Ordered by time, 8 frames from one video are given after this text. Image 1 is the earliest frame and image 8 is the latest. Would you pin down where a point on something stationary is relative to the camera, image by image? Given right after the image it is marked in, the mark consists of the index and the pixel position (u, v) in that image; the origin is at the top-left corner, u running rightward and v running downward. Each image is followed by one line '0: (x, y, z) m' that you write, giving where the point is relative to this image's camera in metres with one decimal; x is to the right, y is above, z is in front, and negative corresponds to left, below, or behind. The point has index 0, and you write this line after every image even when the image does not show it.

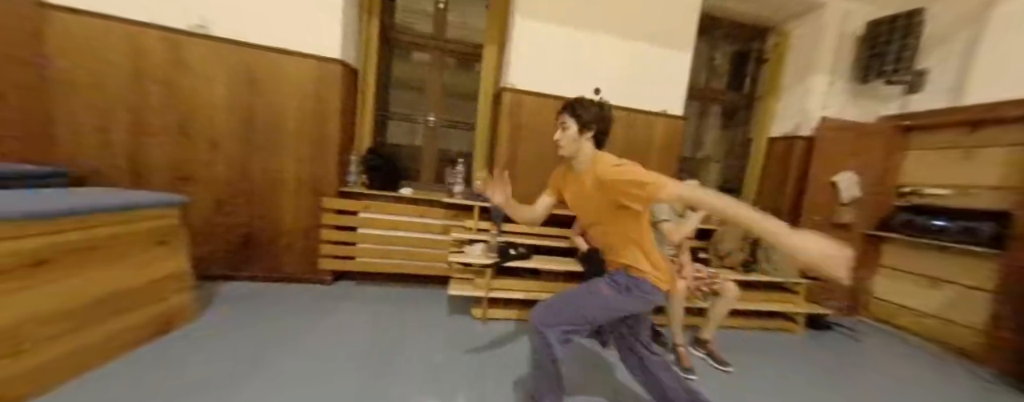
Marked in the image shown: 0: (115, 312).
0: (-1.1, -0.3, +0.8) m
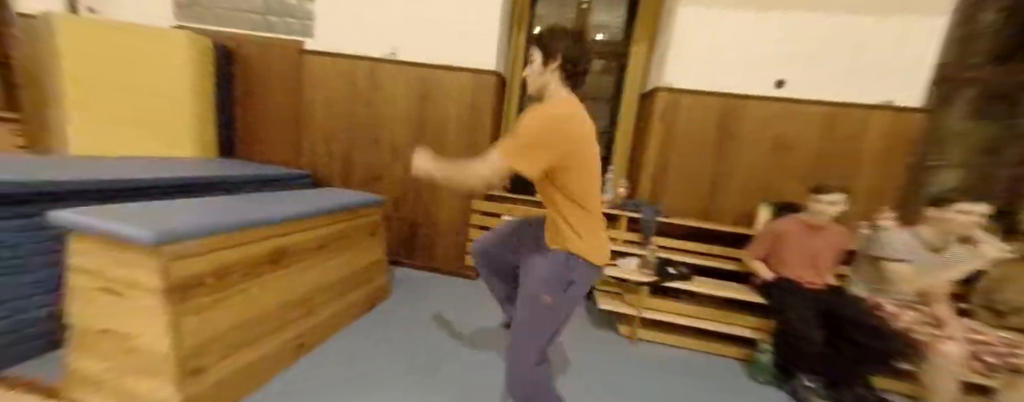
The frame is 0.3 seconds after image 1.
0: (-0.6, -0.3, +1.1) m
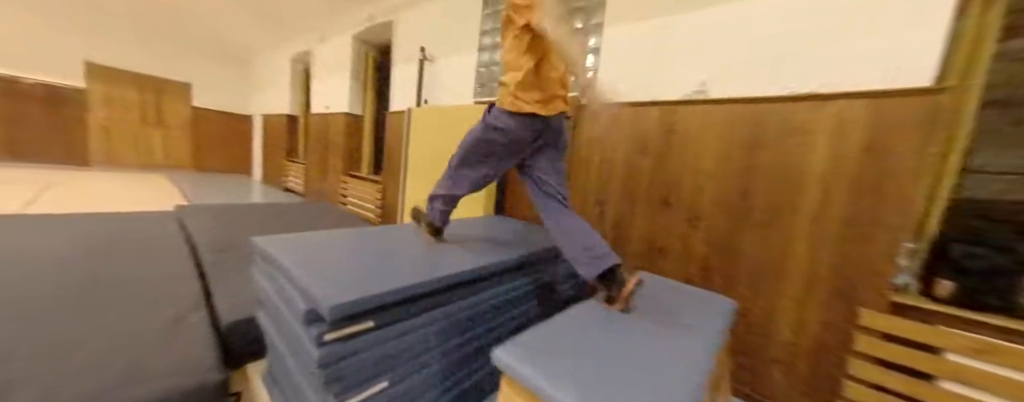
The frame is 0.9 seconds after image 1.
0: (+0.5, -0.6, +0.7) m
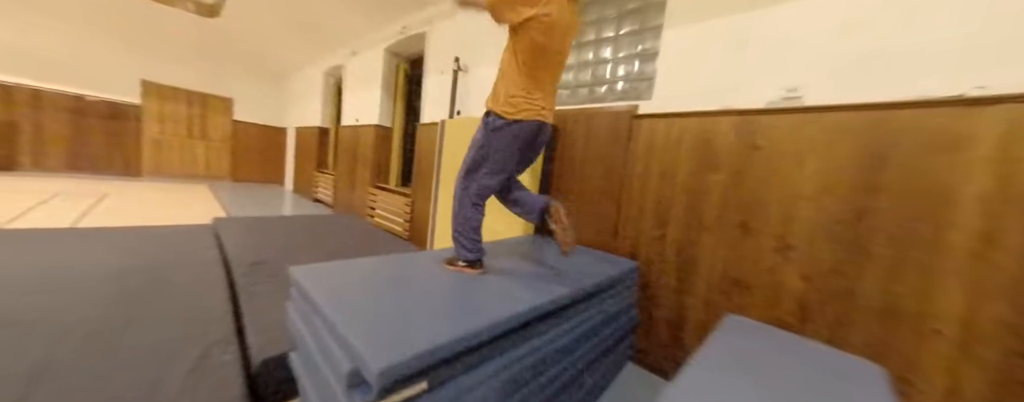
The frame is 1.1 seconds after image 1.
0: (+0.7, -0.7, +0.4) m
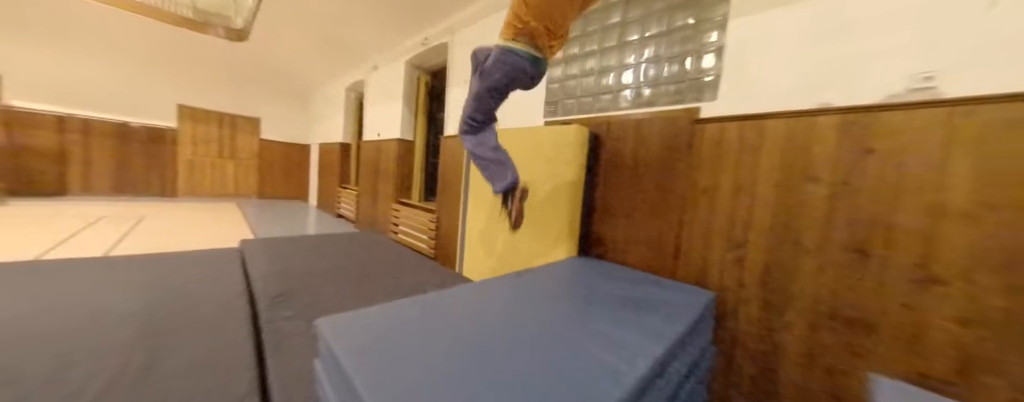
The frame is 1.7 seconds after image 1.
0: (+0.9, -0.8, +0.2) m
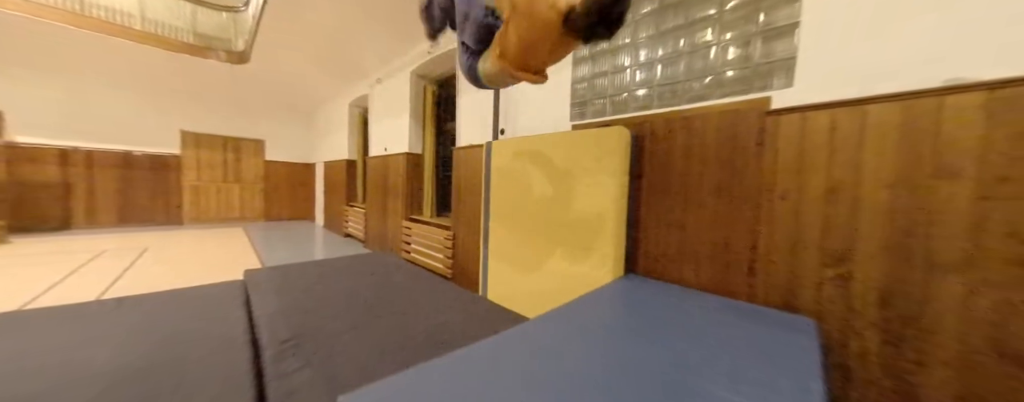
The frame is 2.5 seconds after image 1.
0: (+1.1, -0.8, -0.1) m
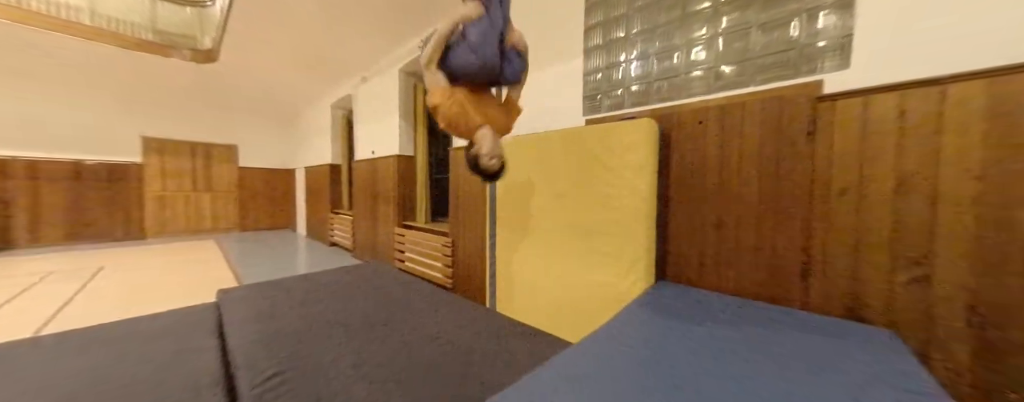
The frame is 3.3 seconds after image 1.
0: (+1.3, -0.7, -0.2) m
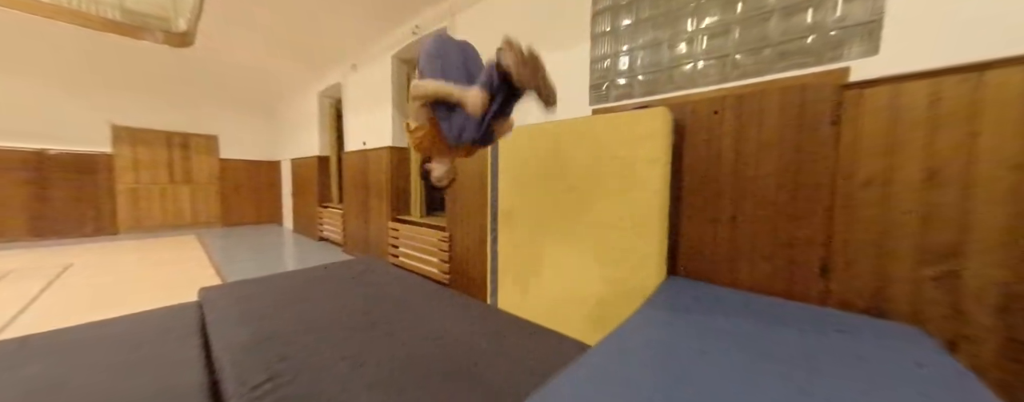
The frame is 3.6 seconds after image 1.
0: (+1.4, -0.7, -0.3) m
